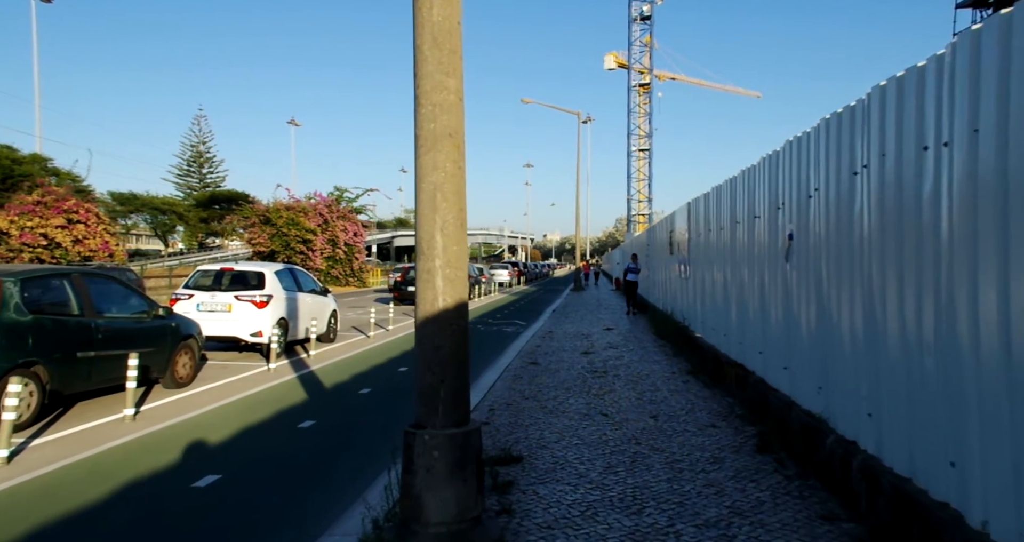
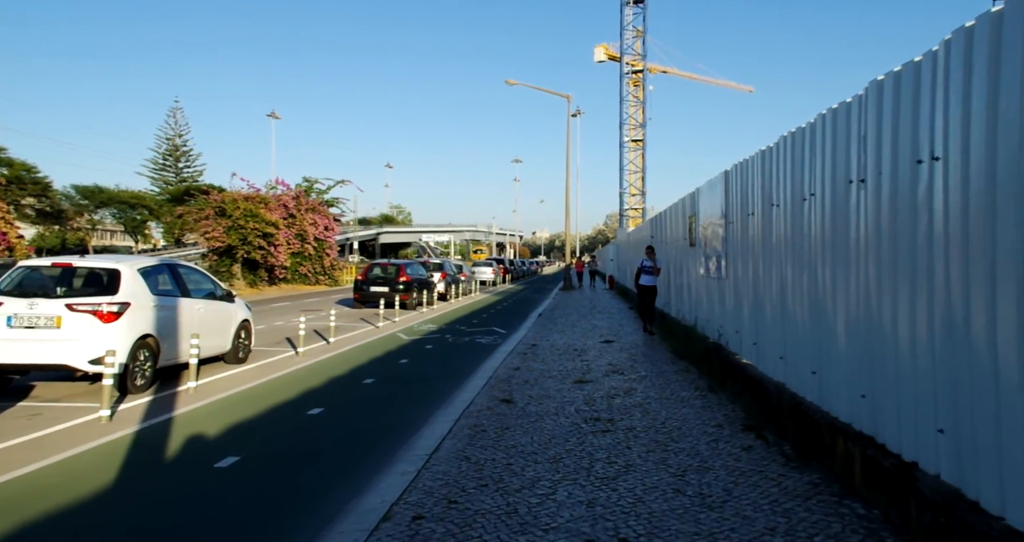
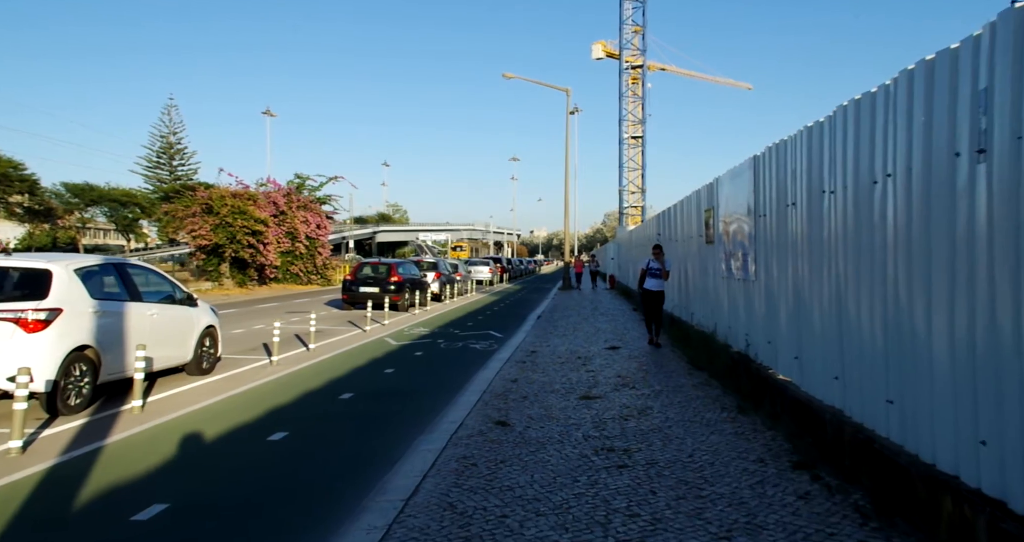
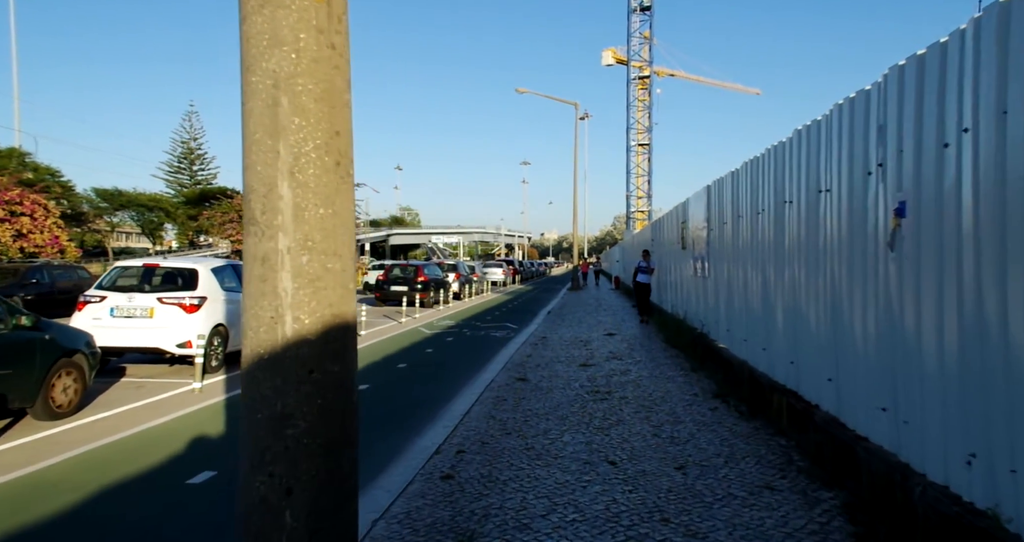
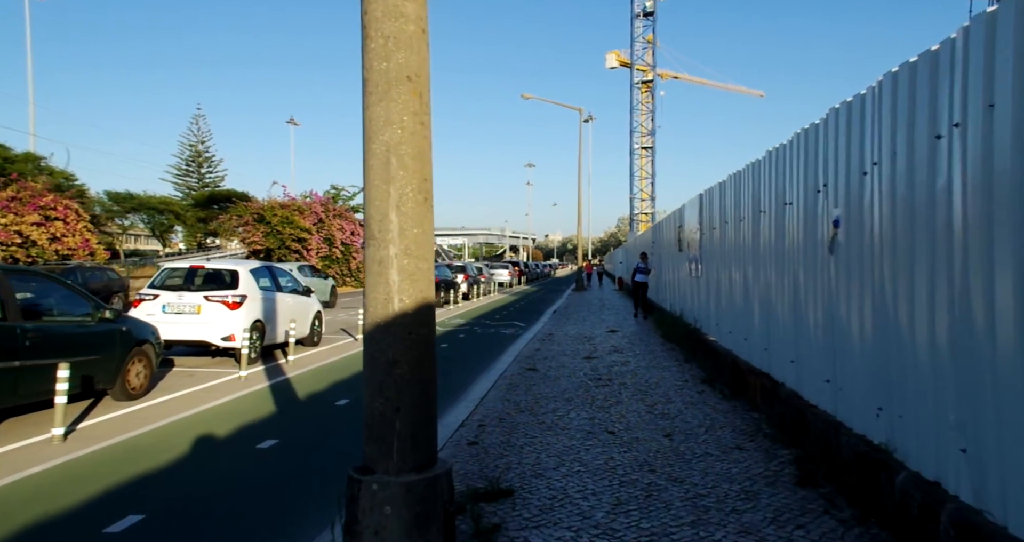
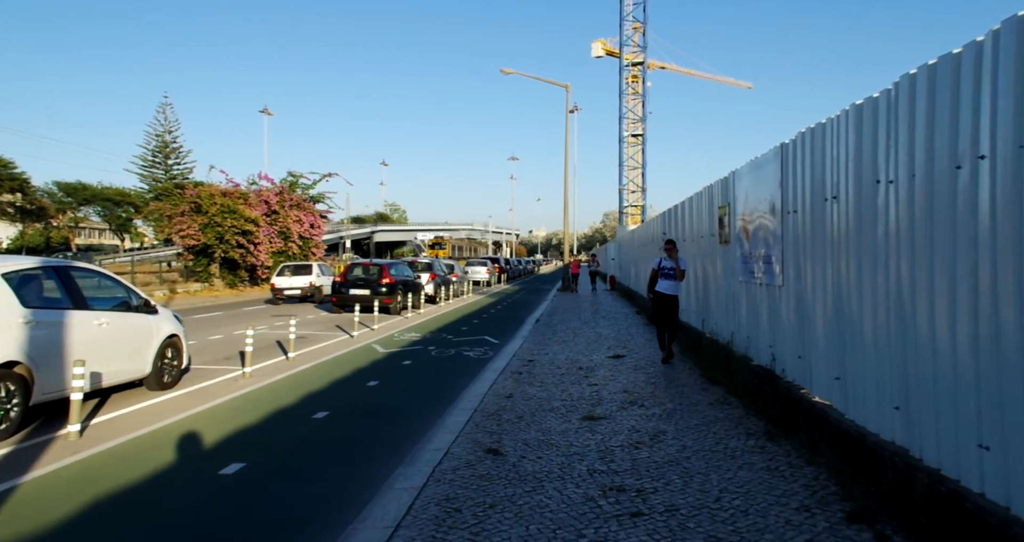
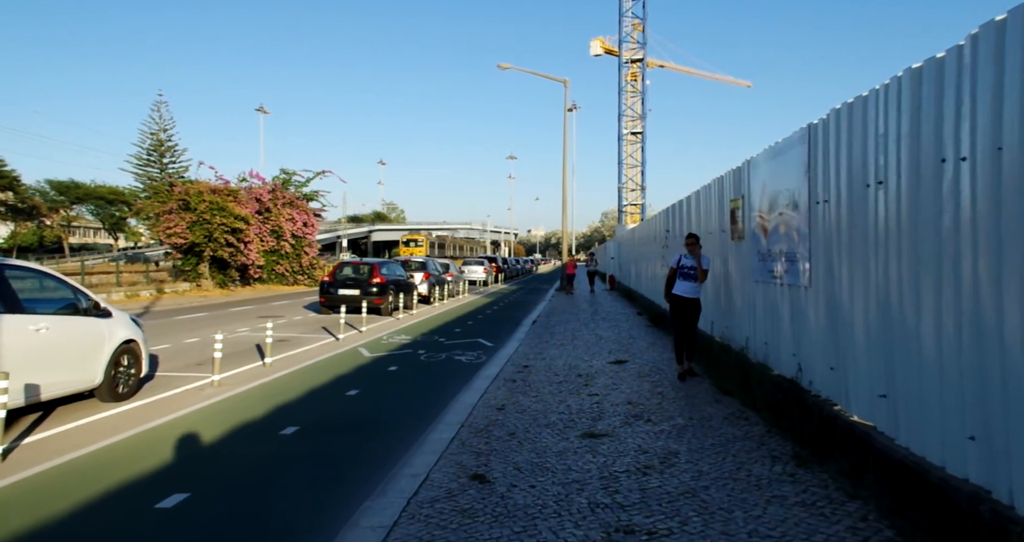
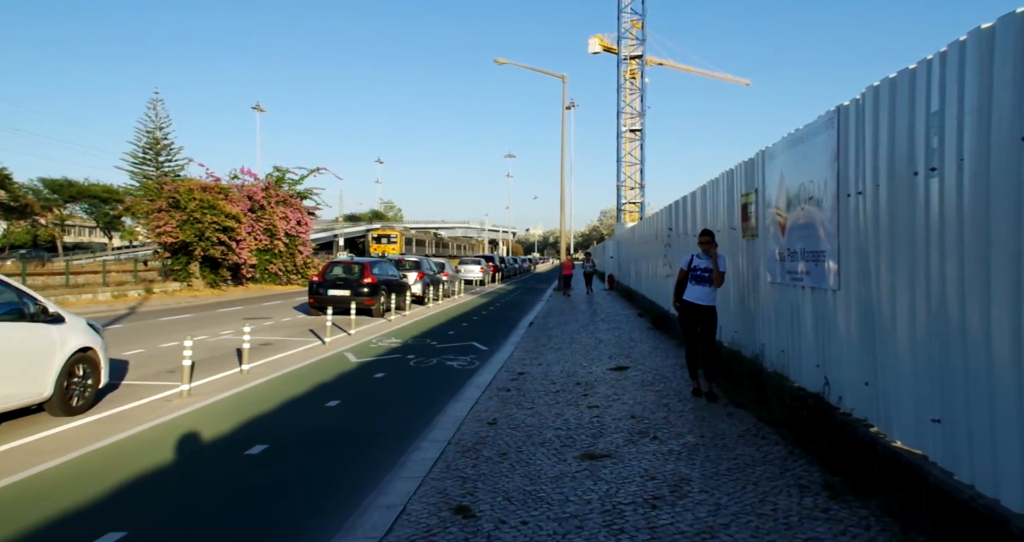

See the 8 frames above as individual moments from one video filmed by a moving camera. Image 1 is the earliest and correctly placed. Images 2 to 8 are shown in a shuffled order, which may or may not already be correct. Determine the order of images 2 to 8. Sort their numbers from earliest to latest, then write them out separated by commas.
5, 4, 2, 3, 6, 7, 8
